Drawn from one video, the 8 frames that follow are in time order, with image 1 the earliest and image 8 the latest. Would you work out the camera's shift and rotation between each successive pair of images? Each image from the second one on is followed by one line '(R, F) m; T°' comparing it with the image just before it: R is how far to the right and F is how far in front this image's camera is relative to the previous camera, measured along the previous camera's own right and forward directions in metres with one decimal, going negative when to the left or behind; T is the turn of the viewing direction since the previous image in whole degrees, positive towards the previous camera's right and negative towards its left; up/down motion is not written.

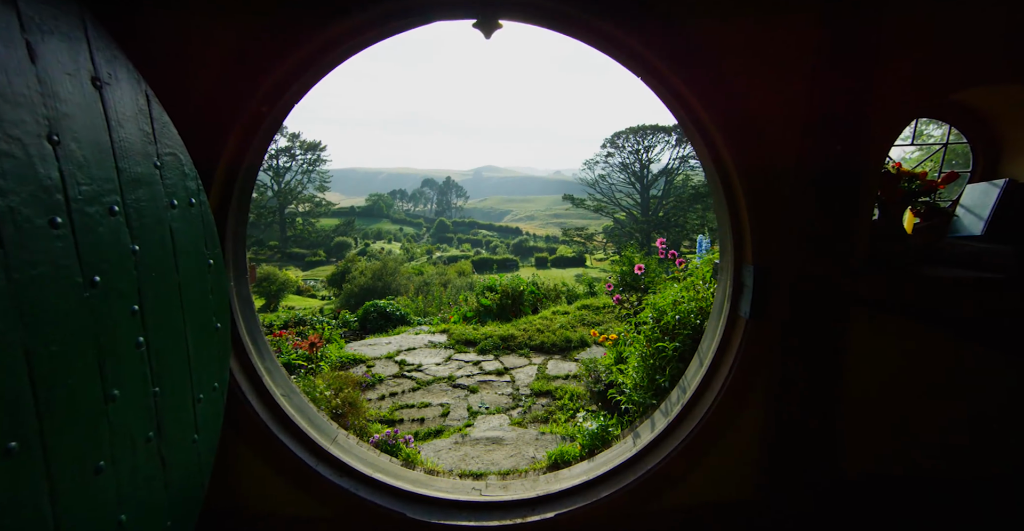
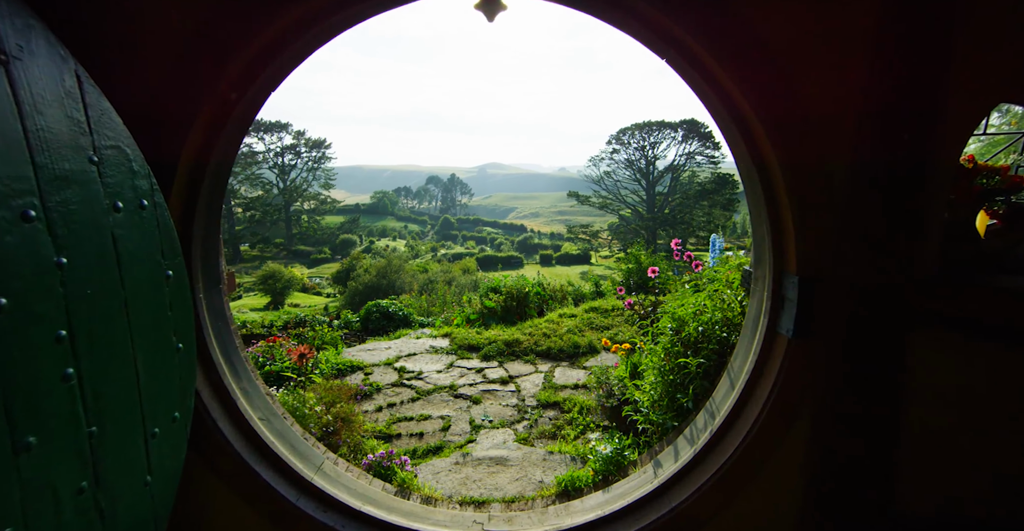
(0.0, +0.3) m; -1°
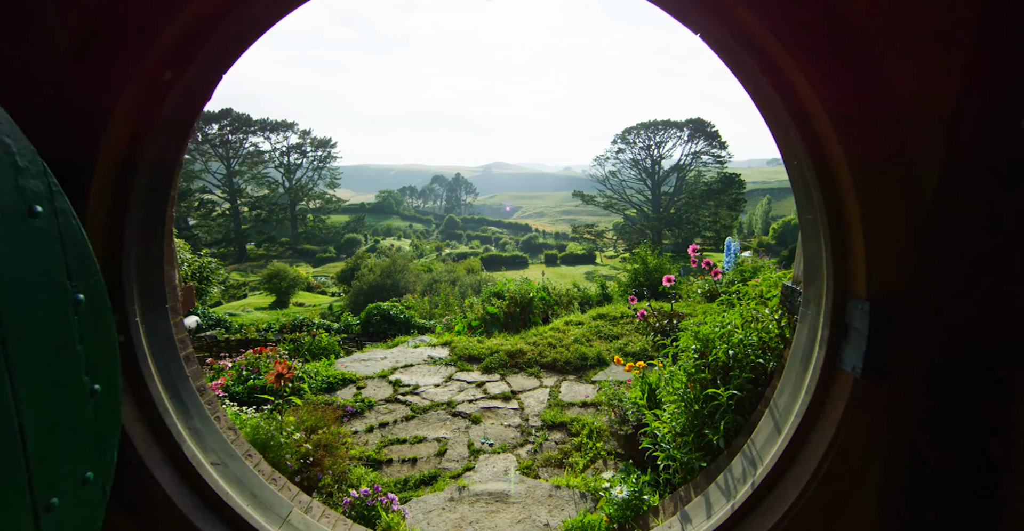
(0.0, +0.4) m; -1°
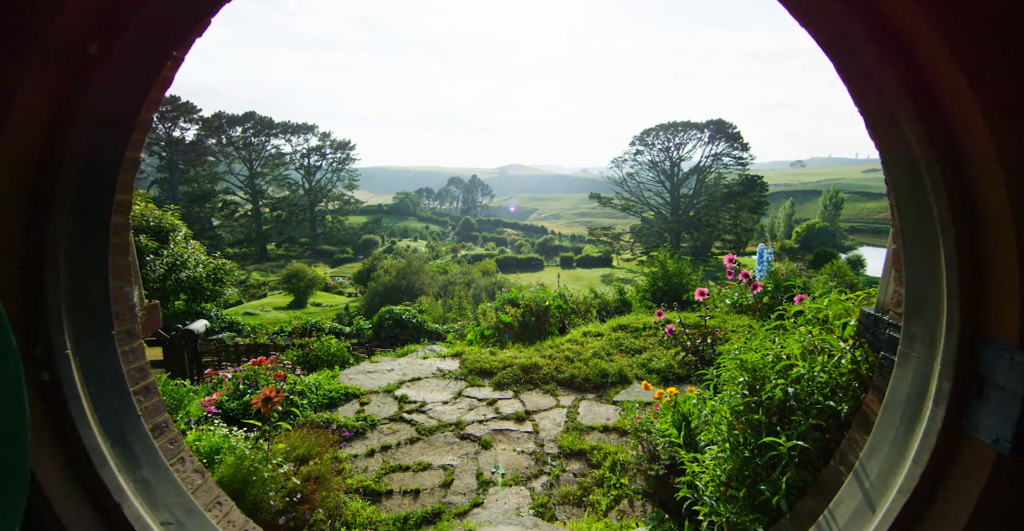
(0.0, +0.4) m; -2°
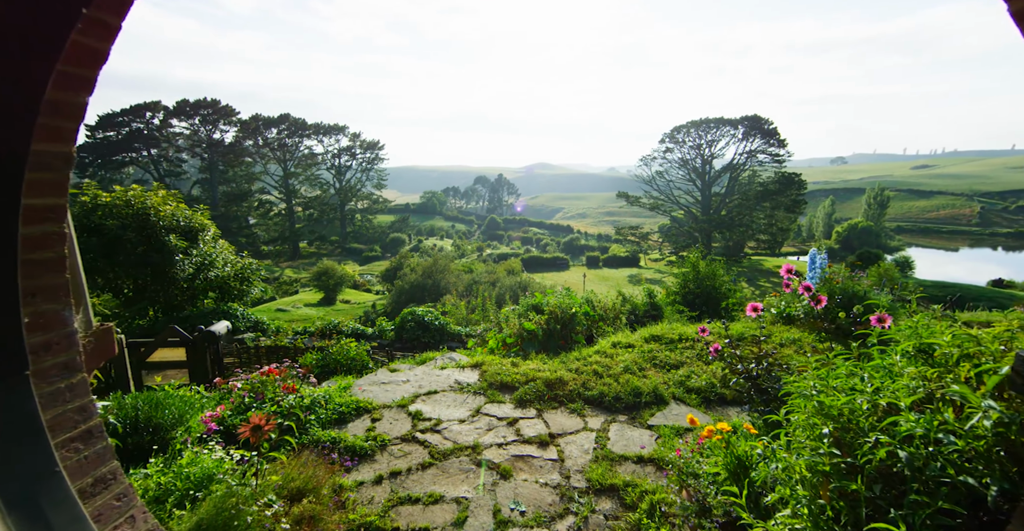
(0.0, +0.4) m; -3°
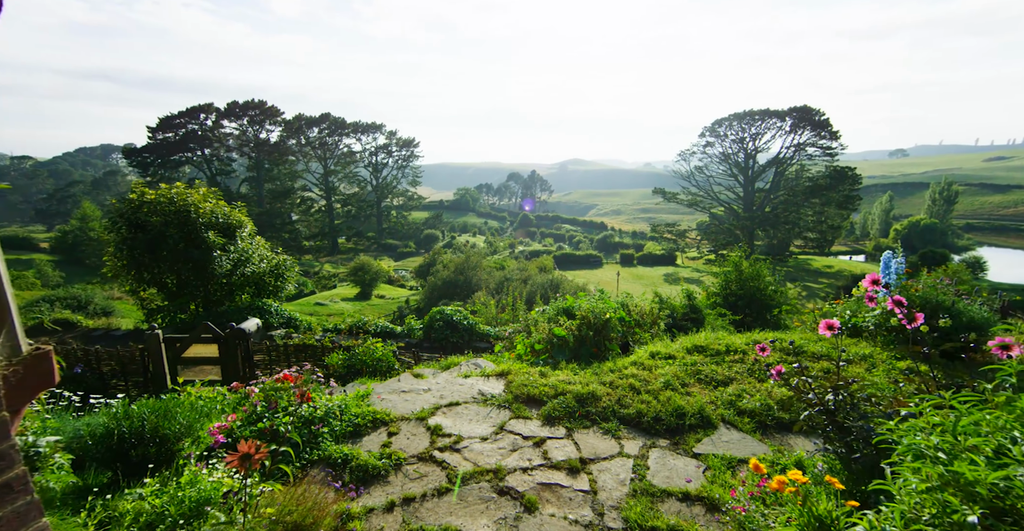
(0.0, +0.4) m; -4°
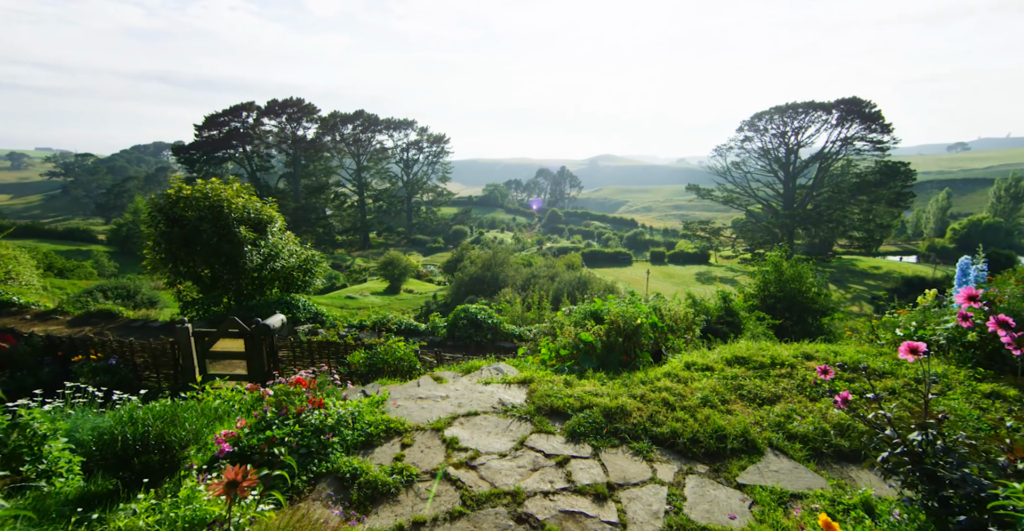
(0.0, +0.3) m; -3°
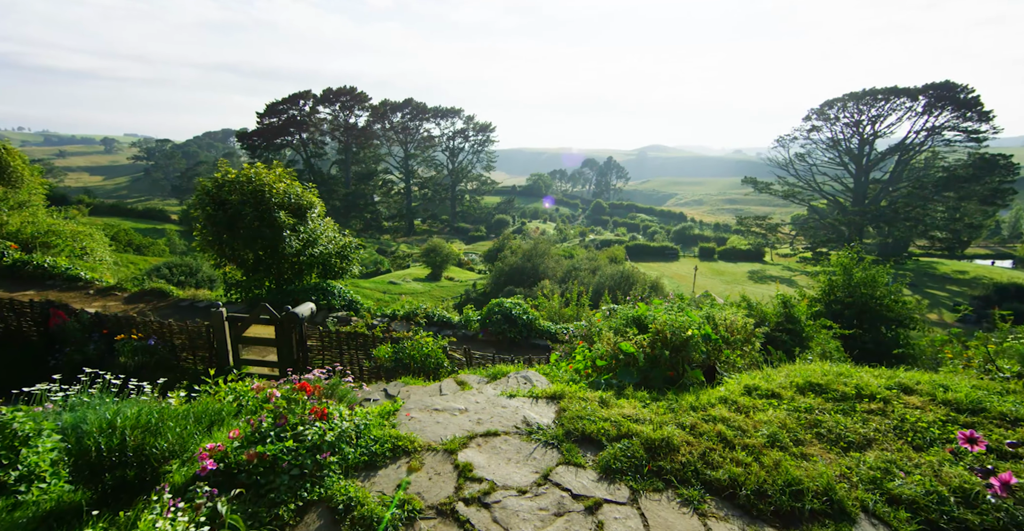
(+0.1, +0.6) m; -5°
